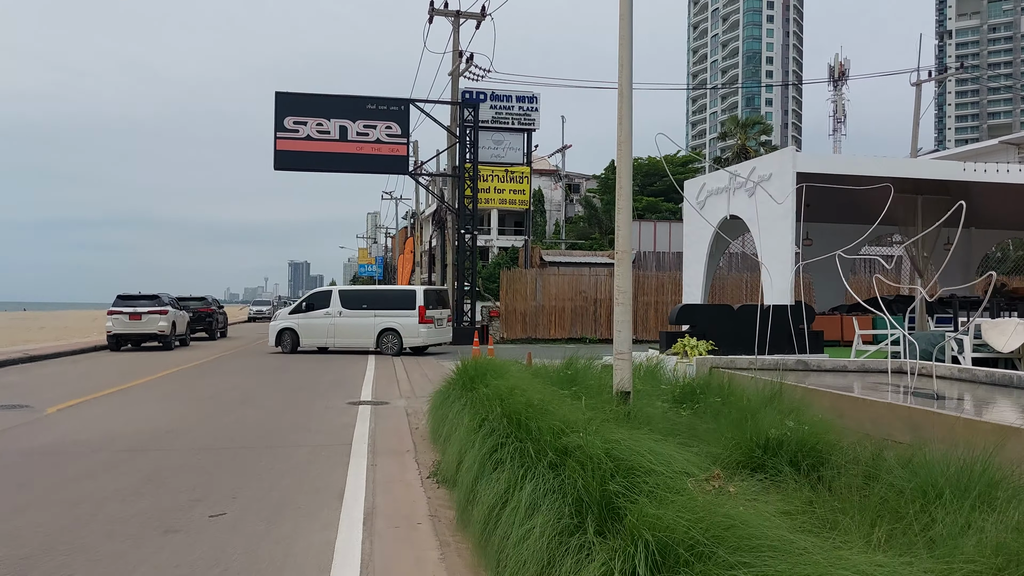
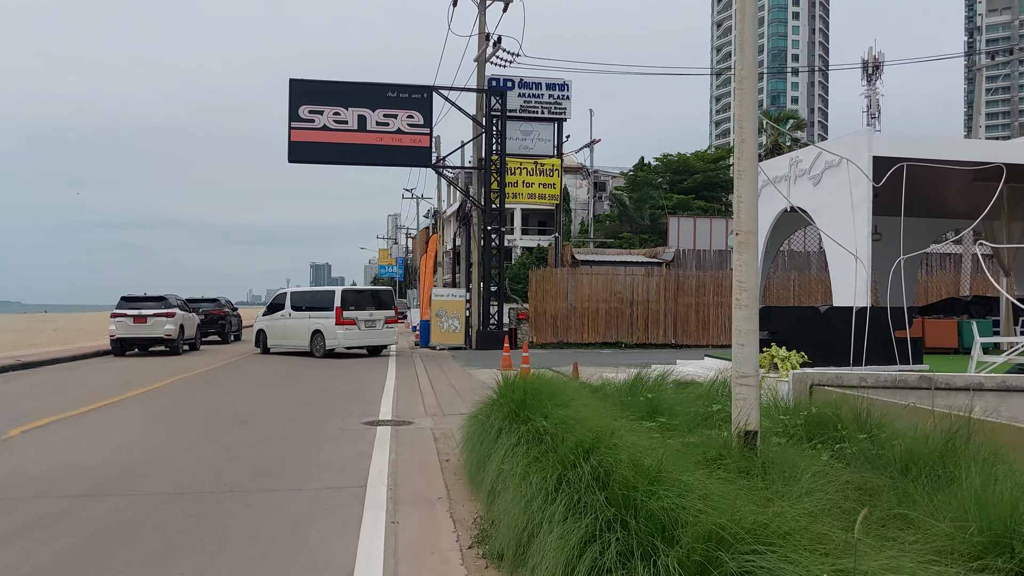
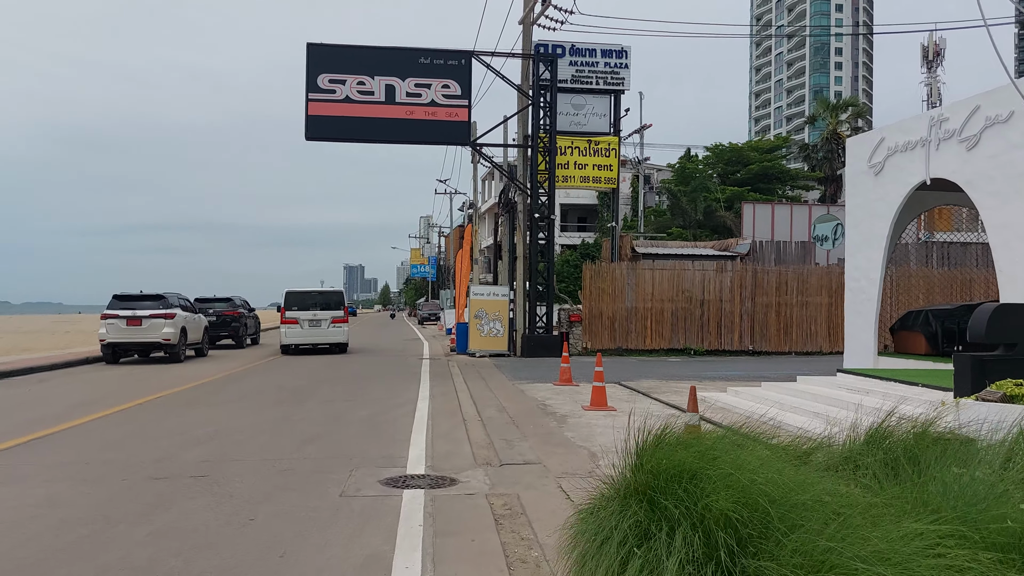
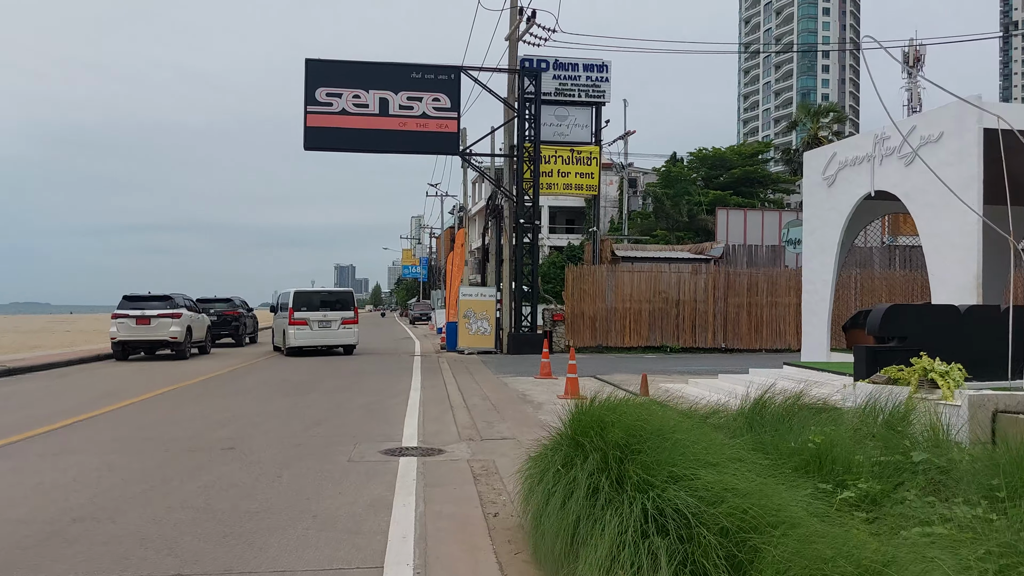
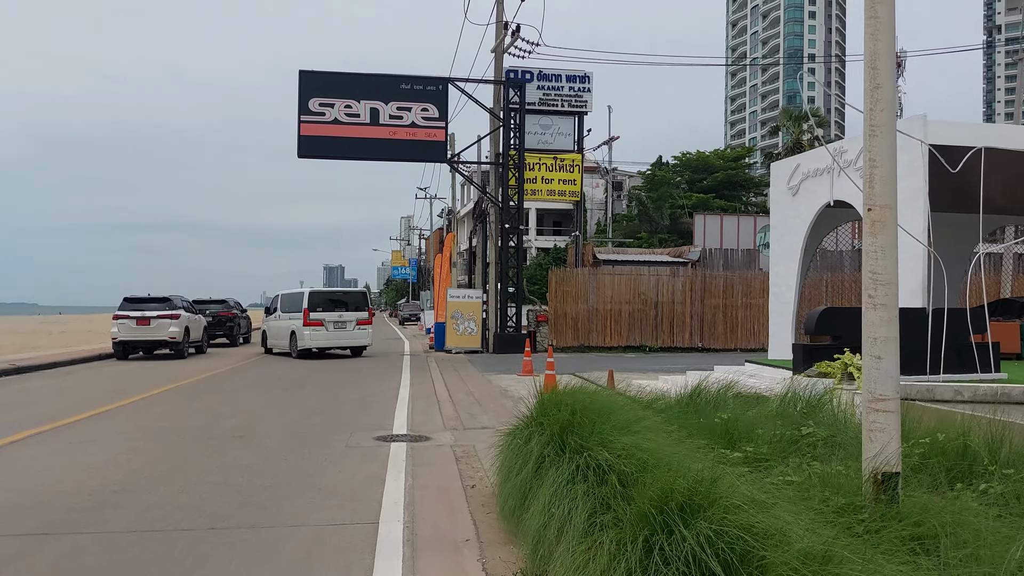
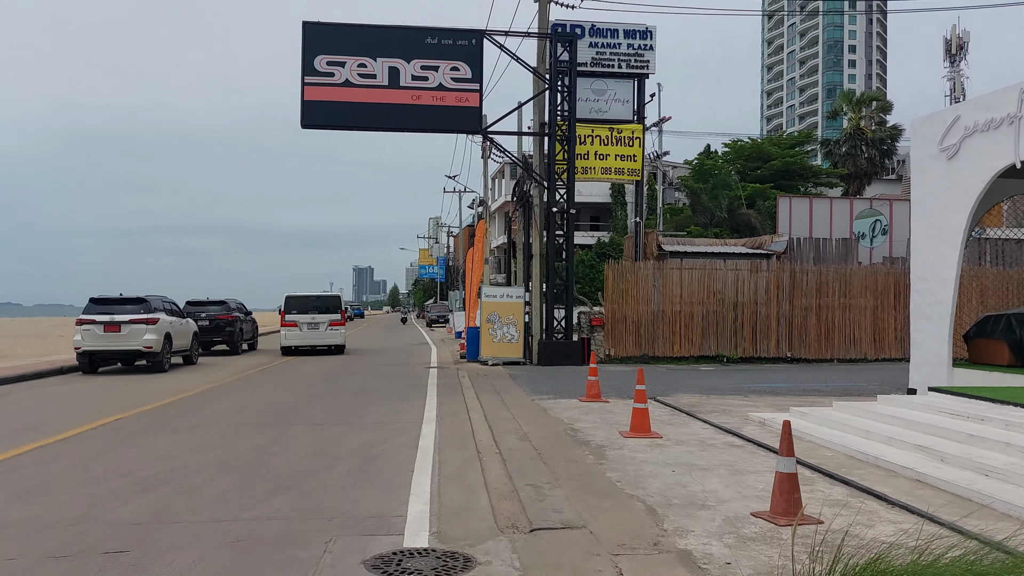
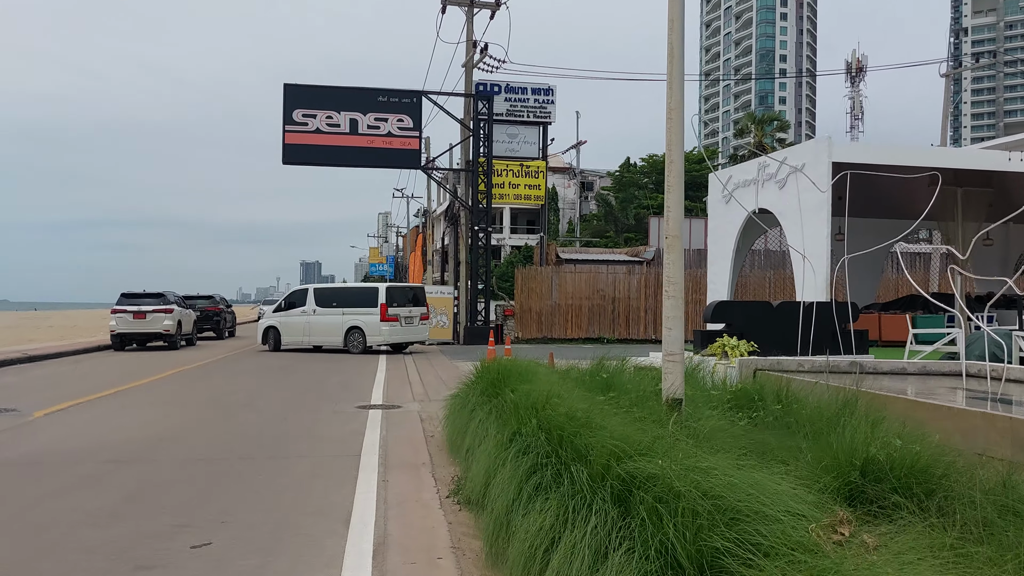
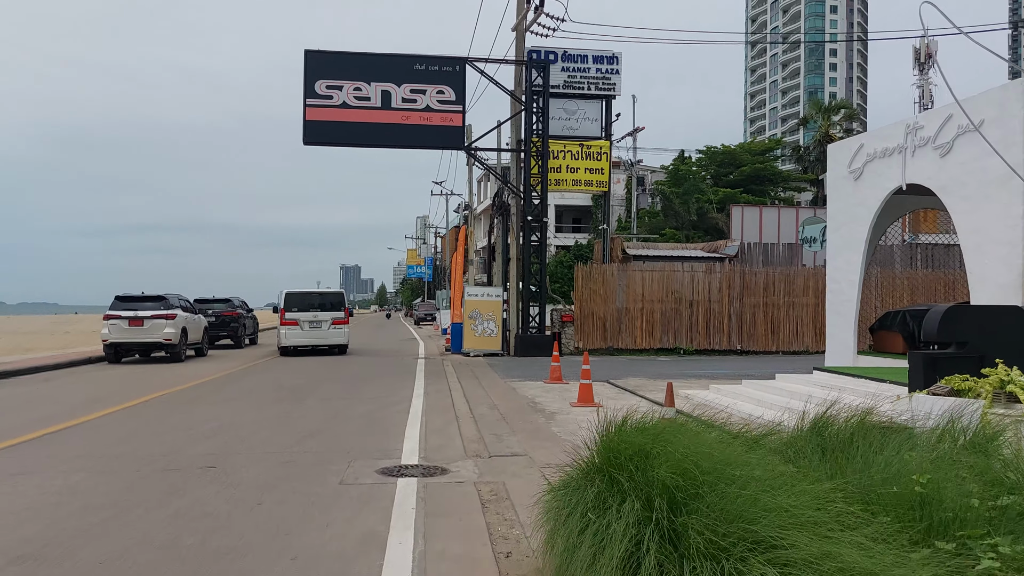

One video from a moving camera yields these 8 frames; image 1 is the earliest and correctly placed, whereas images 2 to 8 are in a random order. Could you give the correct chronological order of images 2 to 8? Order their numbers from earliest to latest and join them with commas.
7, 2, 5, 4, 8, 3, 6
